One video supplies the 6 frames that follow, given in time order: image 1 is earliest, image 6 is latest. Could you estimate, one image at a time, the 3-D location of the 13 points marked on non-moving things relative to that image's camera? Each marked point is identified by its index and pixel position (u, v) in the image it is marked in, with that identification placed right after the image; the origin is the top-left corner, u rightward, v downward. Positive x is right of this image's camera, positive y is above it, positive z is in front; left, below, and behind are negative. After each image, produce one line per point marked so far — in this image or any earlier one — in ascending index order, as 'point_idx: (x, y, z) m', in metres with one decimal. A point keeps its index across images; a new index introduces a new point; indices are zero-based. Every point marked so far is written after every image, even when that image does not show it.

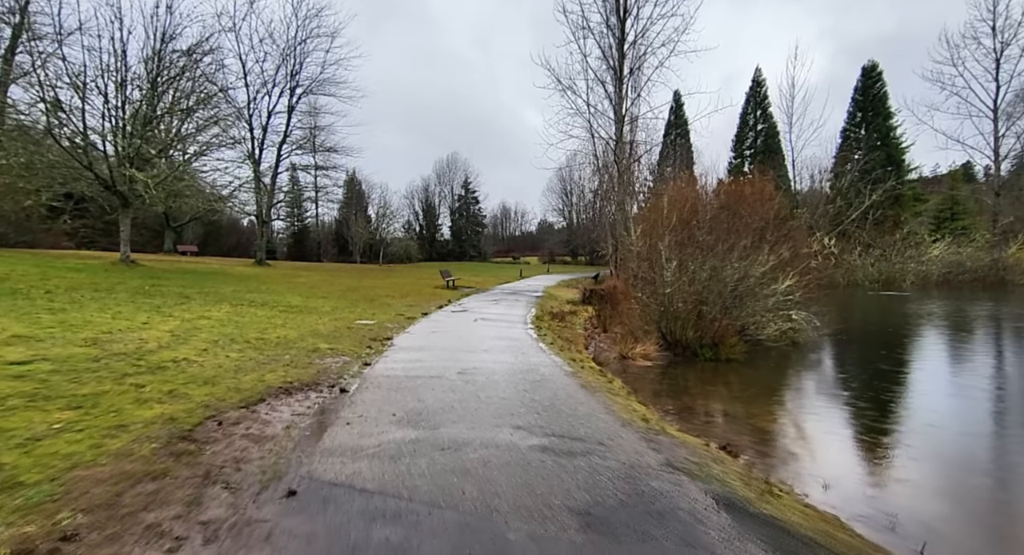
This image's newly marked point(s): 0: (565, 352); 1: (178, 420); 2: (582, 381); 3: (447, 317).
0: (+1.1, -1.4, +8.8) m
1: (-2.8, -1.2, +3.9) m
2: (+1.0, -1.4, +6.4) m
3: (-1.9, -1.2, +13.3) m
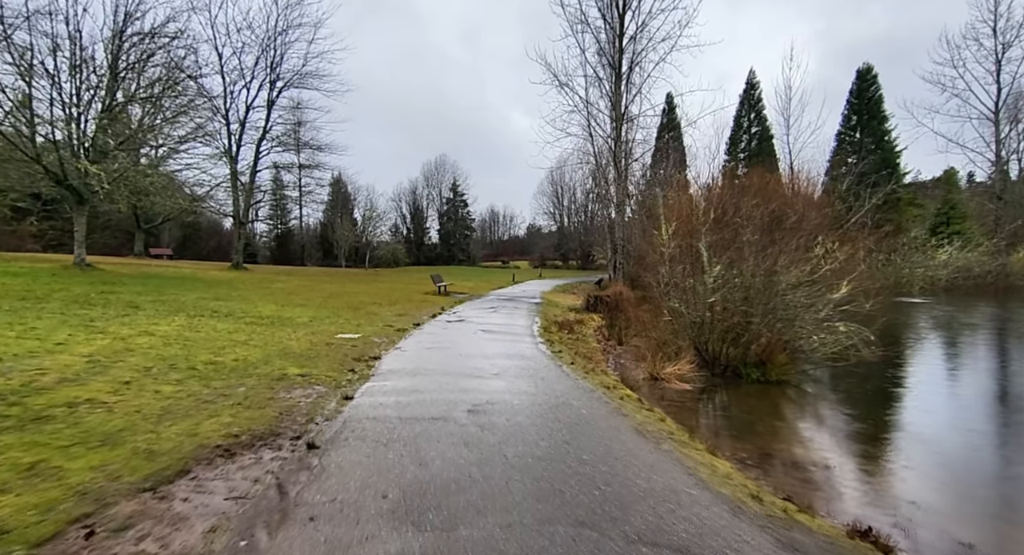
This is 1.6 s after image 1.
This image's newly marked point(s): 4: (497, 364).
0: (+1.3, -1.6, +7.3) m
1: (-2.5, -1.3, +2.3) m
2: (+1.3, -1.5, +4.8) m
3: (-1.8, -1.3, +11.7) m
4: (-0.3, -1.4, +7.5) m
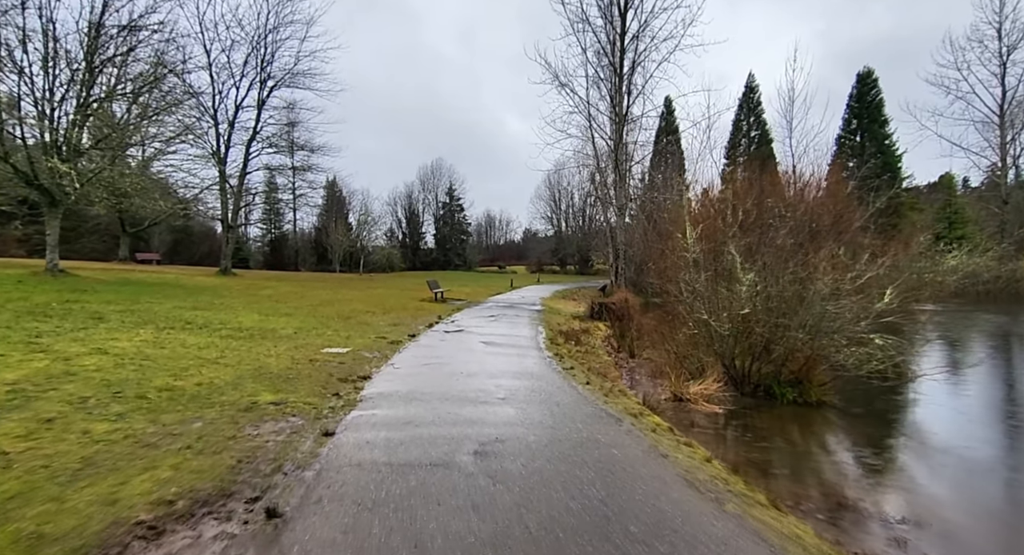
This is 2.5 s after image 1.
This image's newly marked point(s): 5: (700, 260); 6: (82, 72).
0: (+1.4, -1.7, +6.4) m
1: (-2.3, -1.3, +1.3) m
2: (+1.4, -1.6, +3.9) m
3: (-1.7, -1.5, +10.7) m
4: (-0.1, -1.5, +6.6) m
5: (+3.5, +0.3, +8.5) m
6: (-15.9, +7.6, +17.1) m
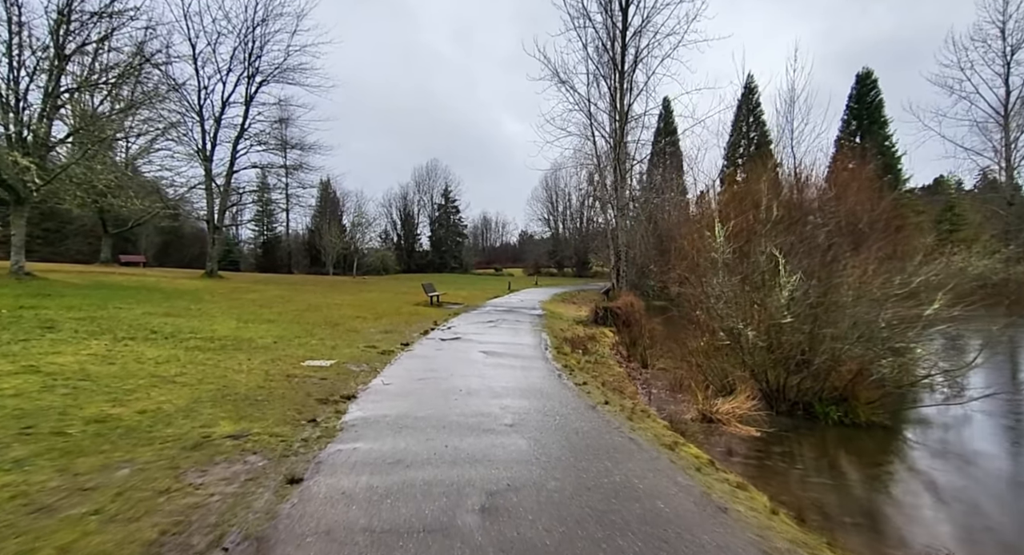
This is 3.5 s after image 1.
0: (+1.5, -1.7, +5.5) m
1: (-2.1, -1.4, +0.4) m
2: (+1.6, -1.7, +3.0) m
3: (-1.6, -1.6, +9.8) m
4: (0.0, -1.6, +5.6) m
5: (+3.6, +0.3, +7.6) m
6: (-15.9, +7.5, +16.0) m
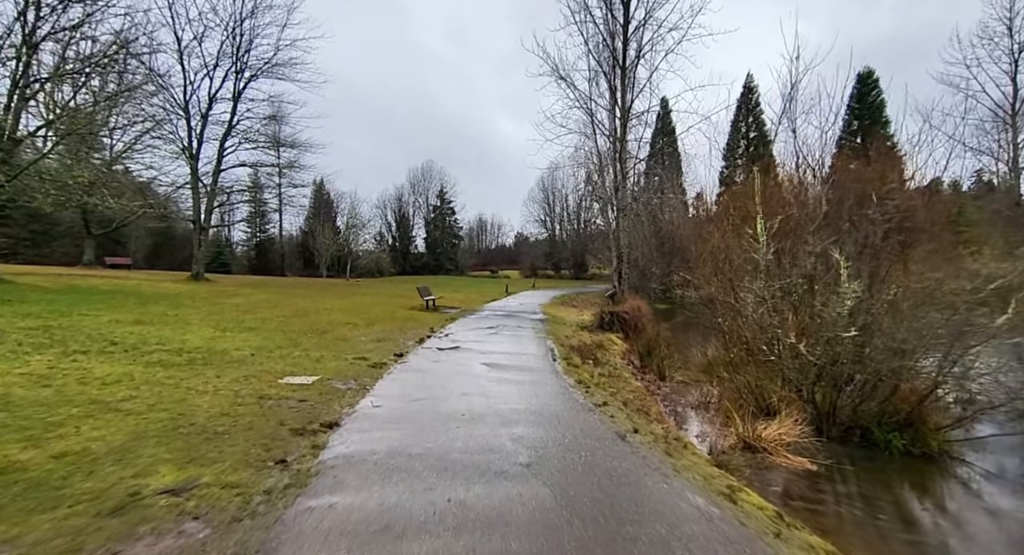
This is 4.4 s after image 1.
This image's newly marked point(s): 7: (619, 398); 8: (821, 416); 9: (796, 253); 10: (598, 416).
0: (+1.7, -1.8, +4.6) m
1: (-2.0, -1.4, -0.6) m
2: (+1.7, -1.7, +2.1) m
3: (-1.5, -1.6, +8.8) m
4: (+0.1, -1.6, +4.7) m
5: (+3.7, +0.2, +6.7) m
6: (-15.9, +7.4, +15.0) m
7: (+1.6, -1.8, +6.9) m
8: (+4.1, -1.8, +6.3) m
9: (+4.0, +0.3, +6.8) m
10: (+1.0, -1.7, +5.7) m
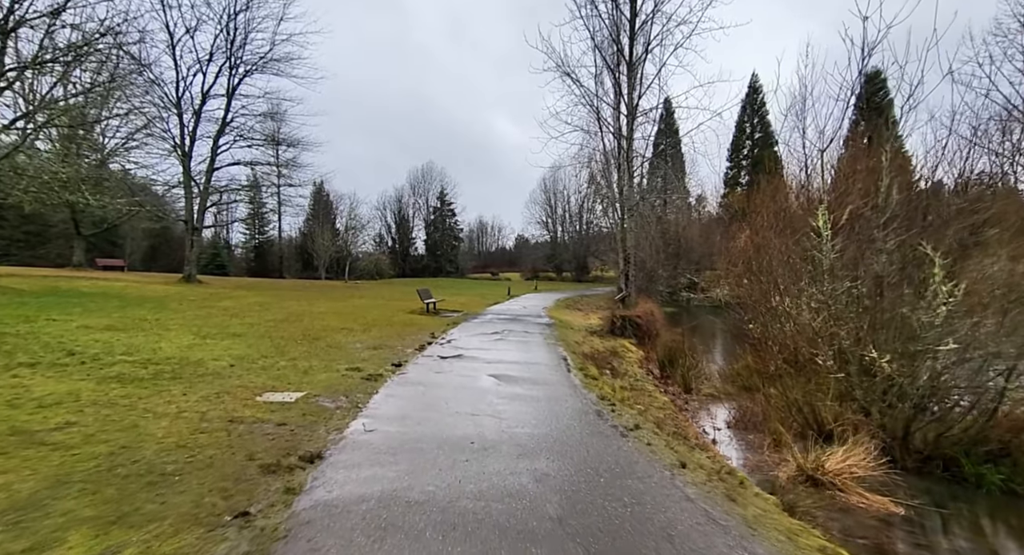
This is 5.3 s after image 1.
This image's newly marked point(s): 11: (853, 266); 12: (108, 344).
0: (+1.8, -1.8, +3.6) m
1: (-1.8, -1.4, -1.5) m
2: (+1.9, -1.7, +1.2) m
3: (-1.3, -1.7, +7.9) m
4: (+0.3, -1.7, +3.8) m
5: (+3.9, +0.2, +5.8) m
6: (-15.7, +7.3, +14.1) m
7: (+1.8, -1.8, +6.0) m
8: (+4.3, -1.9, +5.4) m
9: (+4.2, +0.3, +5.9) m
10: (+1.2, -1.7, +4.8) m
11: (+4.1, +0.1, +5.9) m
12: (-6.6, -1.1, +7.6) m
